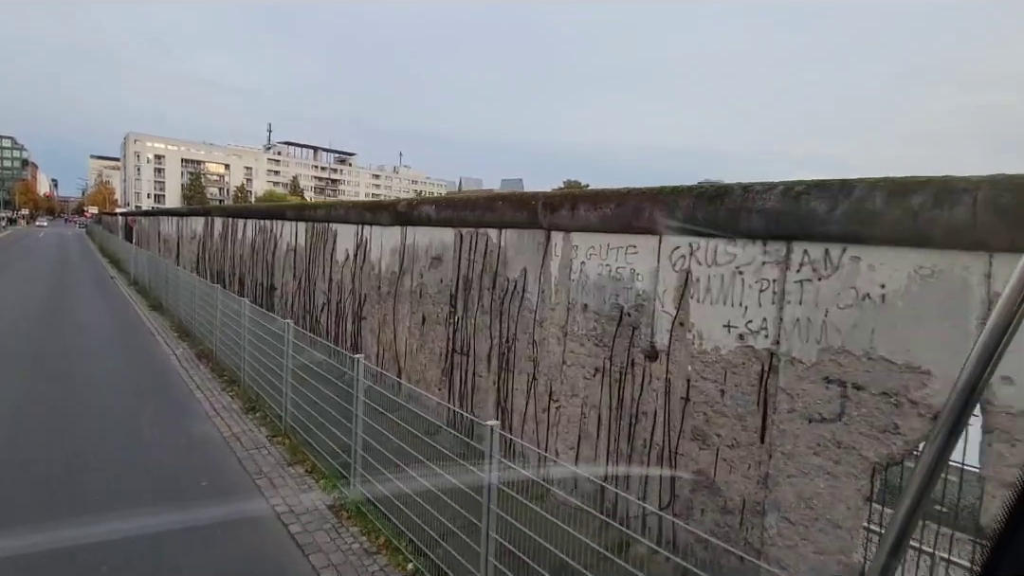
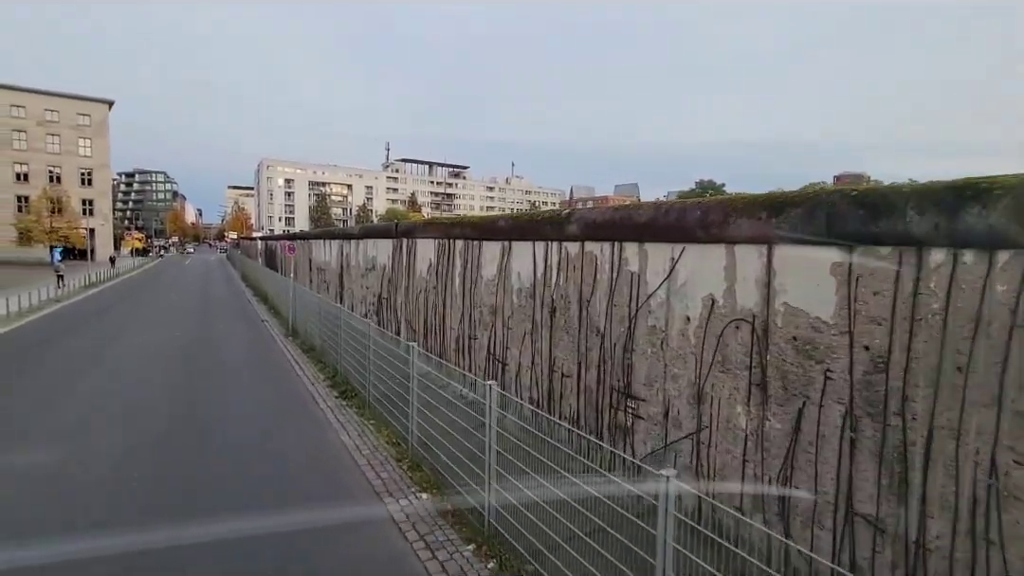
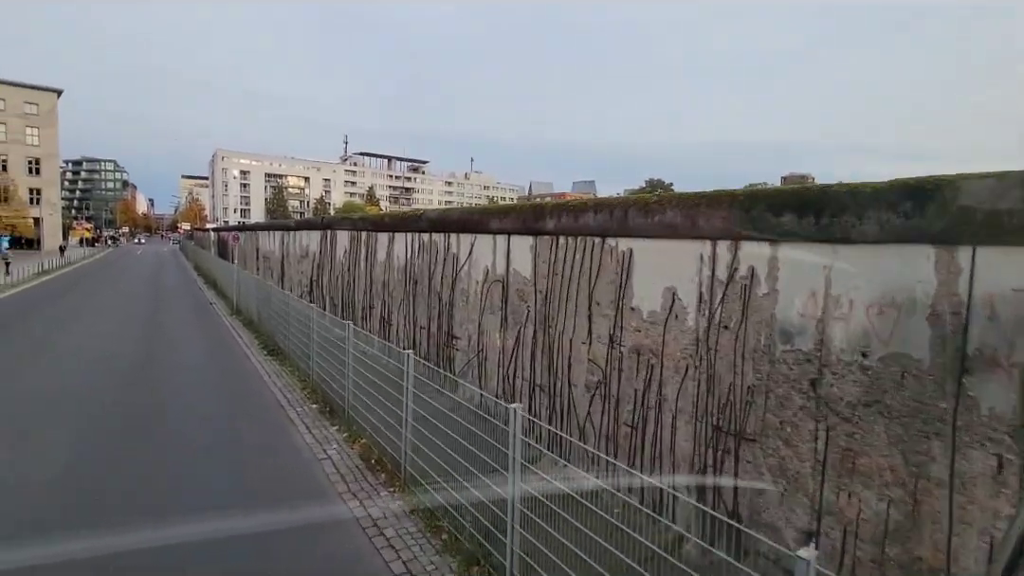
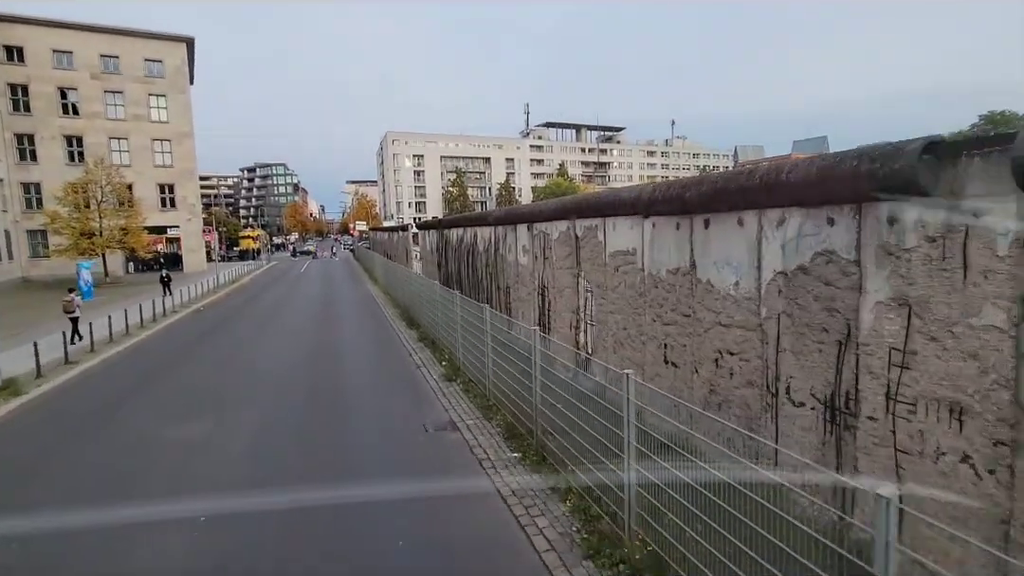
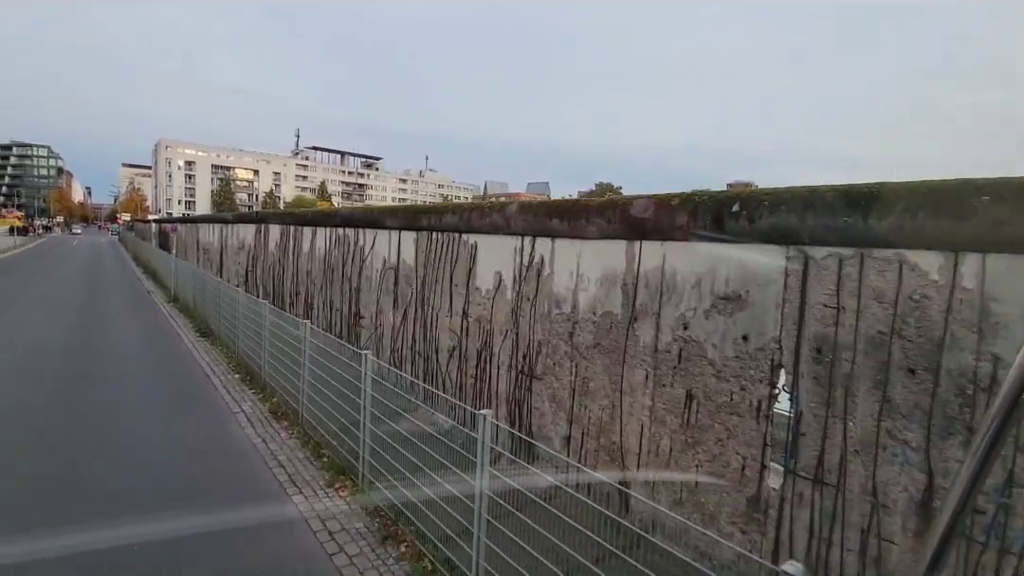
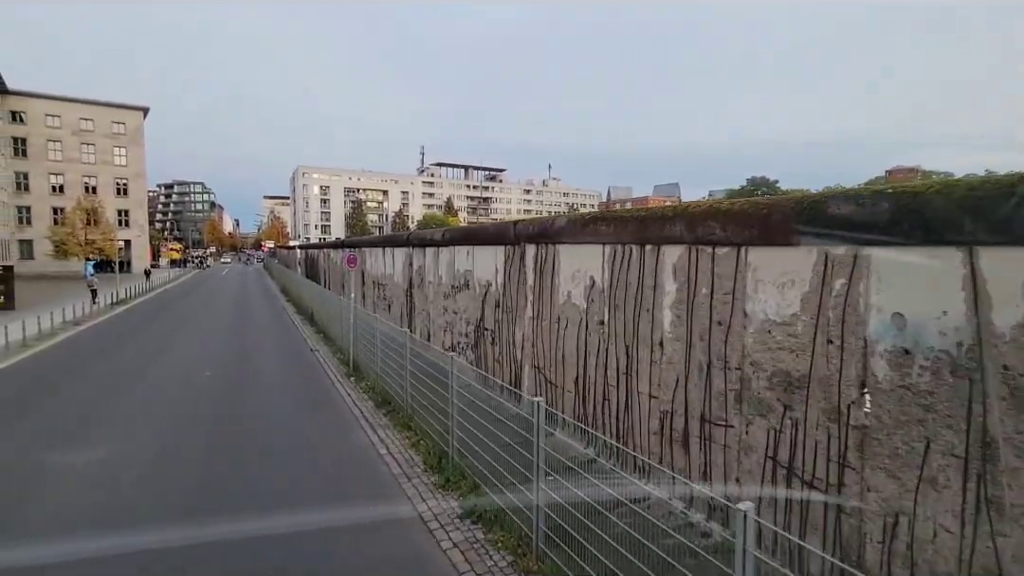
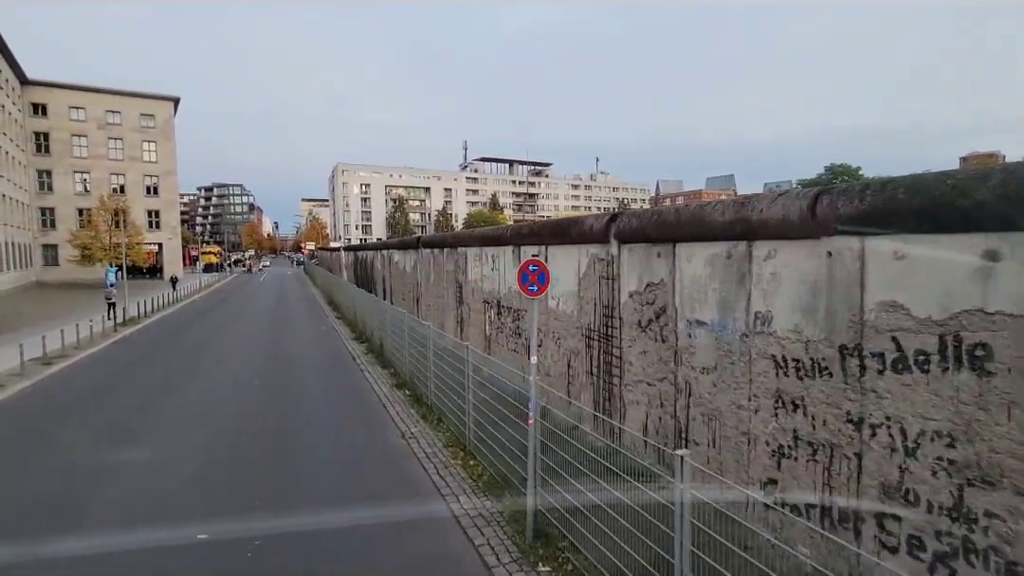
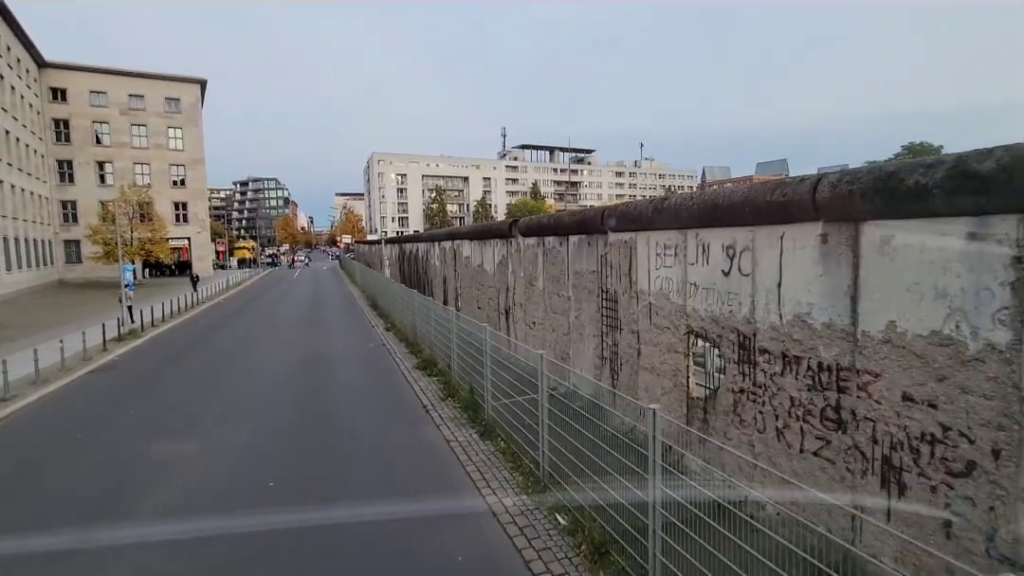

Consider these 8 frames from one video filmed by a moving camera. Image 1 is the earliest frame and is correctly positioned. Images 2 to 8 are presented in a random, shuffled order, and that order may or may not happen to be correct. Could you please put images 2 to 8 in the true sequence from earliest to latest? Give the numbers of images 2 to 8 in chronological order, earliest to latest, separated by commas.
5, 3, 2, 6, 7, 8, 4
